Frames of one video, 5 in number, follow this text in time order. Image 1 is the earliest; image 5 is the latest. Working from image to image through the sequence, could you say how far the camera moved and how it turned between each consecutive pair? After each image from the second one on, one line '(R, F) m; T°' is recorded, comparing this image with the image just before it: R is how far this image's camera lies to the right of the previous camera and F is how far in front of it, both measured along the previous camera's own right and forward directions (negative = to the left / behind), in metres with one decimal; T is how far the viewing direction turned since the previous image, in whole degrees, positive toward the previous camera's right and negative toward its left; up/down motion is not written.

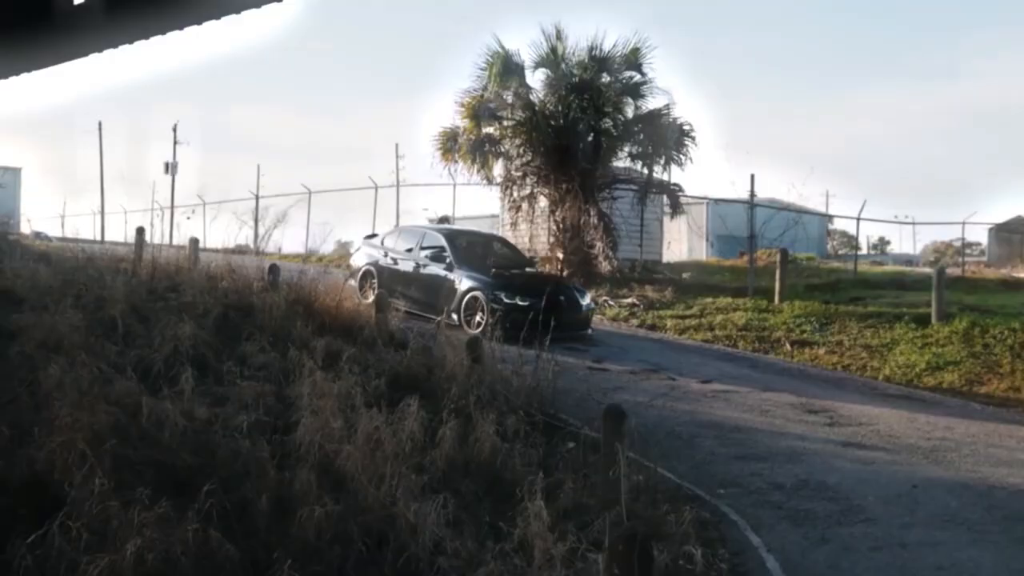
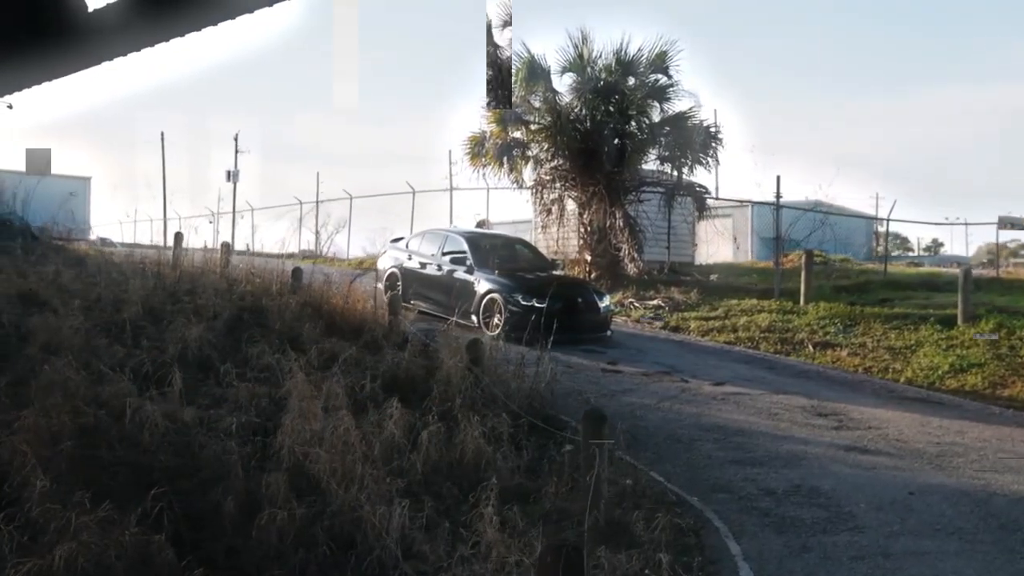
(+0.4, +0.2) m; -2°
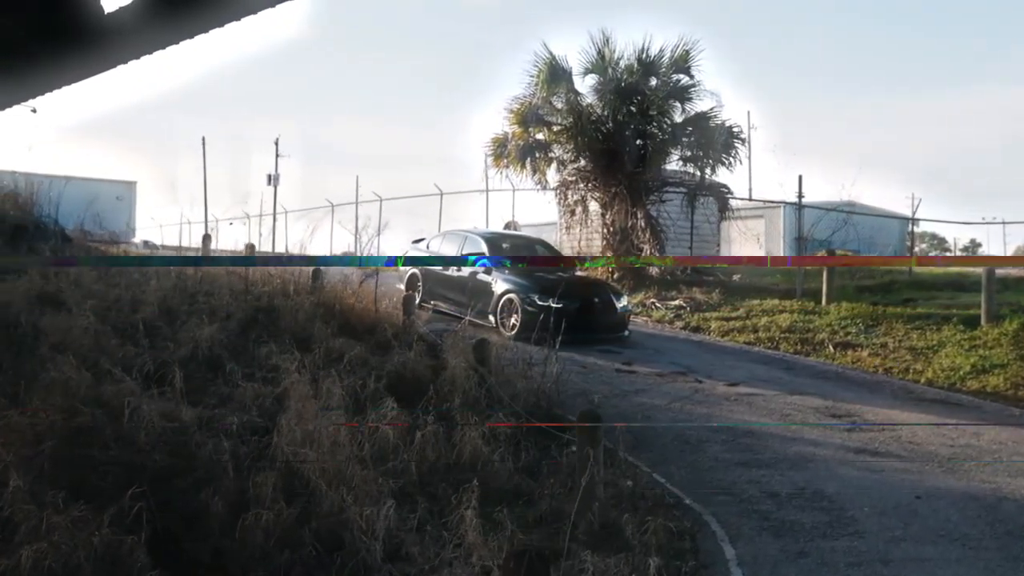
(+0.2, +0.1) m; -2°
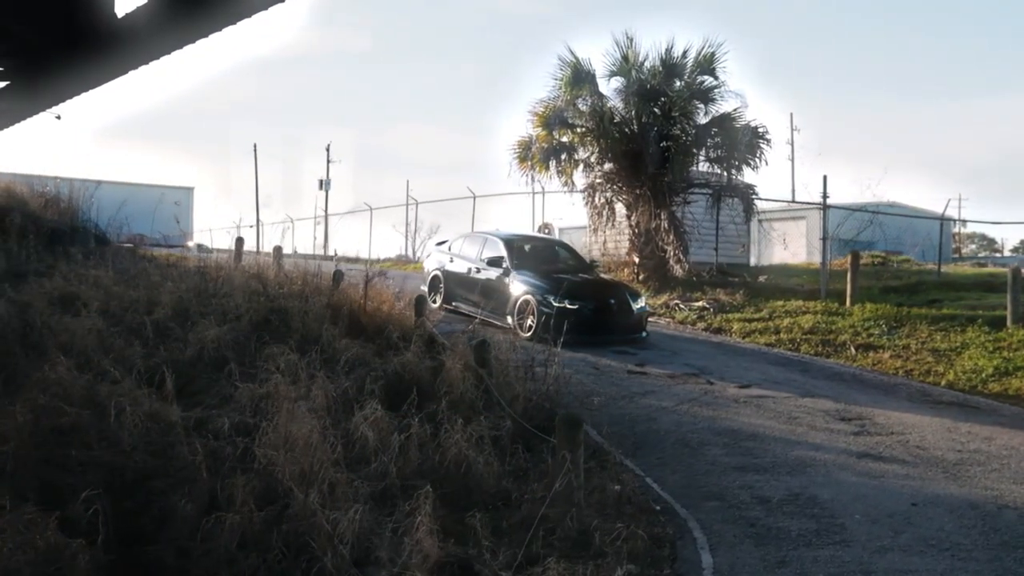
(+0.3, +0.2) m; -2°
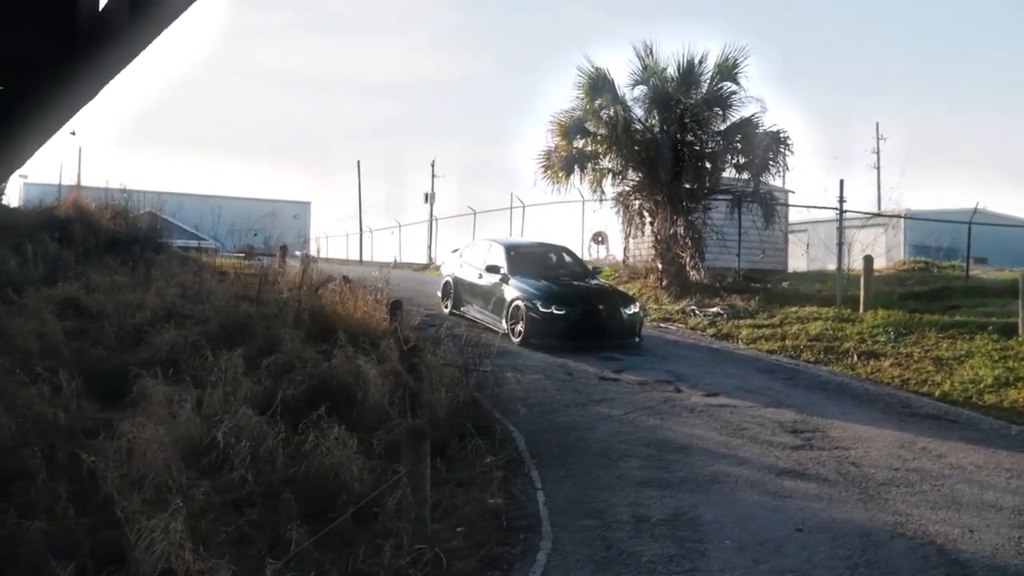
(+1.2, +0.7) m; -3°
